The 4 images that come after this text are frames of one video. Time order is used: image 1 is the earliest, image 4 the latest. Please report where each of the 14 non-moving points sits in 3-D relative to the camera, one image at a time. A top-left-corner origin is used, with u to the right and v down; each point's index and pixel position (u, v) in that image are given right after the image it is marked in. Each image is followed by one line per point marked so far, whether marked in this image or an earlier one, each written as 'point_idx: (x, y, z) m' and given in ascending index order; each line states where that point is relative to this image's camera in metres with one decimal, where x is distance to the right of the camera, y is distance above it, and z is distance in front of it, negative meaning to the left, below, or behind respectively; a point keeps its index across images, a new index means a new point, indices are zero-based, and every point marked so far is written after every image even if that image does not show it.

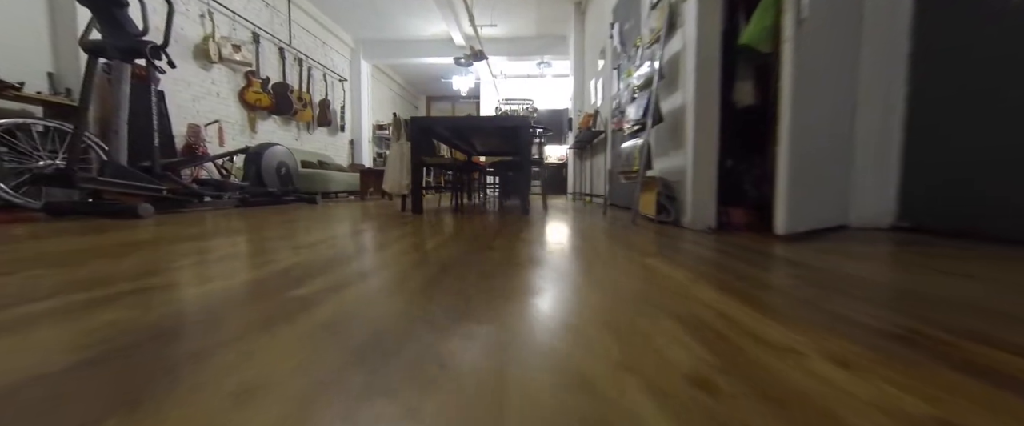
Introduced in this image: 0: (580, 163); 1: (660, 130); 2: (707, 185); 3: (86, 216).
0: (+1.1, +0.8, +5.5) m
1: (+1.0, +0.5, +2.2) m
2: (+1.0, +0.2, +1.8) m
3: (-2.6, 0.0, +2.1) m
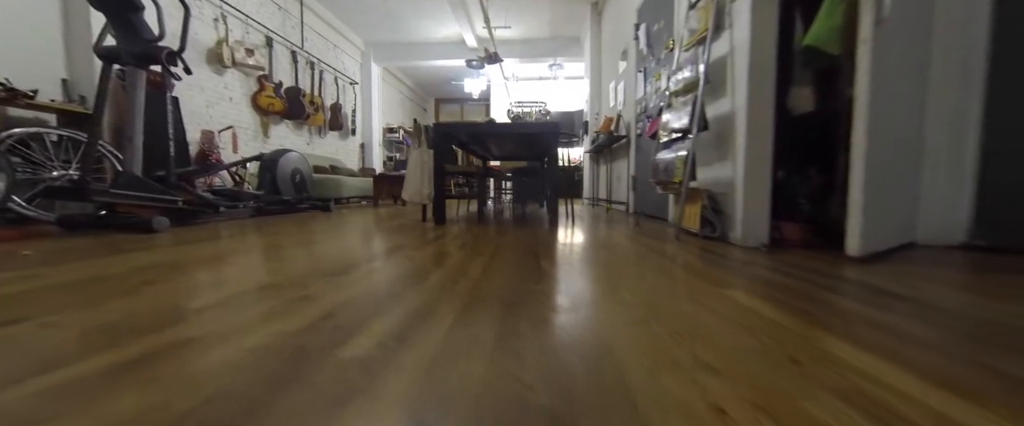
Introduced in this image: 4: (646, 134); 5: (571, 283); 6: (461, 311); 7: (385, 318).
0: (+1.4, +0.7, +5.3) m
1: (+1.2, +0.5, +2.1) m
2: (+1.2, +0.1, +1.7) m
3: (-2.4, -0.1, +2.0) m
4: (+1.2, +0.7, +2.8) m
5: (+0.2, -0.3, +1.2) m
6: (-0.1, -0.3, +0.8) m
7: (-0.3, -0.3, +0.8) m
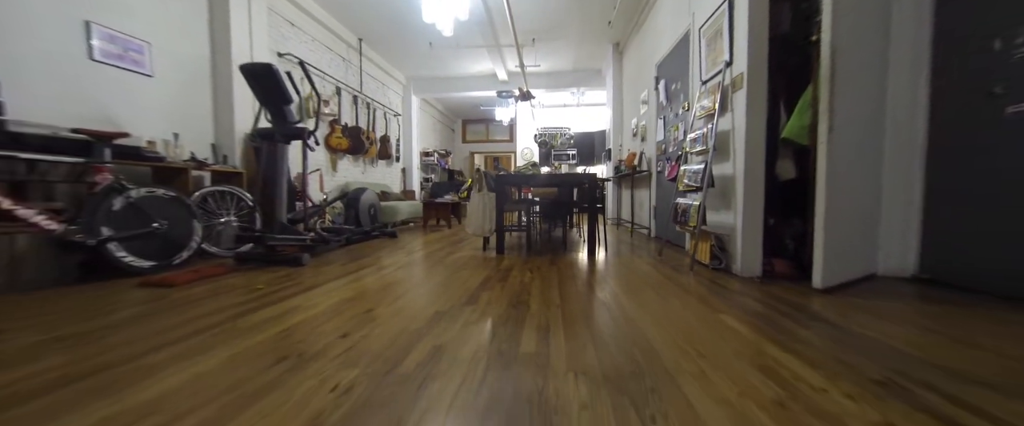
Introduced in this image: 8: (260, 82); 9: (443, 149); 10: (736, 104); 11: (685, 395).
0: (+1.9, +0.4, +5.9) m
1: (+1.6, +0.2, +2.6) m
2: (+1.6, -0.2, +2.2) m
3: (-2.0, -0.4, +2.7) m
4: (+1.6, +0.4, +3.4) m
5: (+0.6, -0.5, +1.8) m
6: (+0.2, -0.5, +1.5) m
7: (+0.1, -0.5, +1.4) m
8: (-2.0, +1.0, +2.7) m
9: (-2.1, +2.0, +10.2) m
10: (+1.6, +0.8, +2.3) m
11: (+0.5, -0.5, +0.9) m
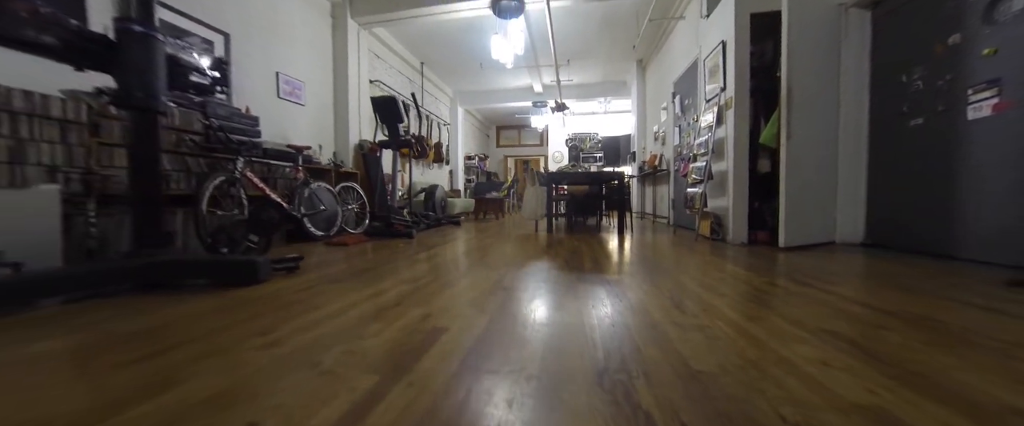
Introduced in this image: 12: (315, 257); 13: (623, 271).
0: (+2.7, +0.5, +6.7) m
1: (+2.1, +0.3, +3.5) m
2: (+2.1, 0.0, +3.1) m
3: (-1.5, -0.3, +3.8) m
4: (+2.2, +0.5, +4.3) m
5: (+1.1, -0.4, +2.7) m
6: (+0.7, -0.4, +2.4) m
7: (+0.5, -0.4, +2.4) m
8: (-1.5, +1.2, +3.8) m
9: (-1.1, +2.0, +11.3) m
10: (+2.1, +0.9, +3.2) m
11: (+0.9, -0.4, +1.9) m
12: (-1.7, -0.4, +2.8) m
13: (+0.7, -0.4, +2.2) m
